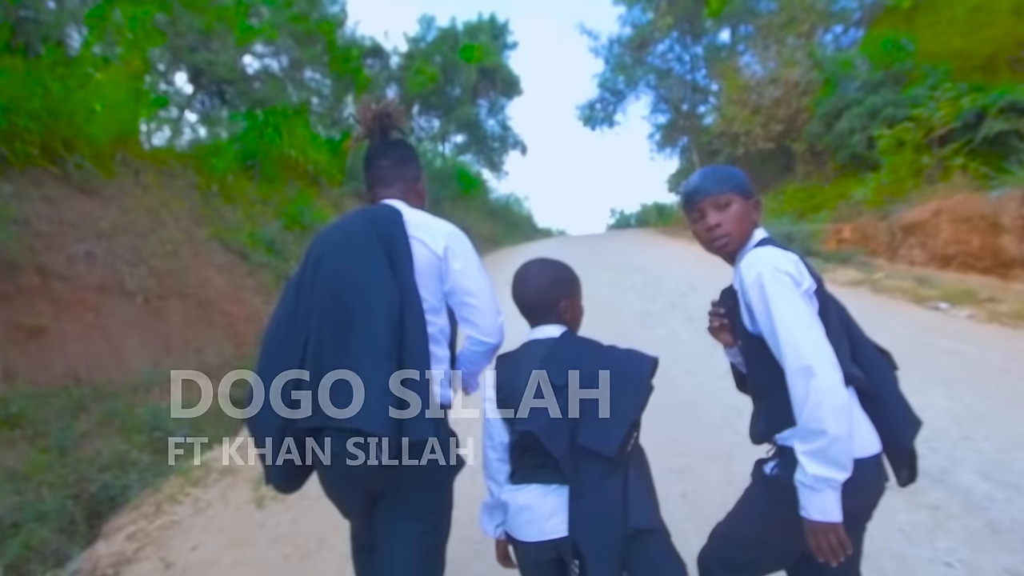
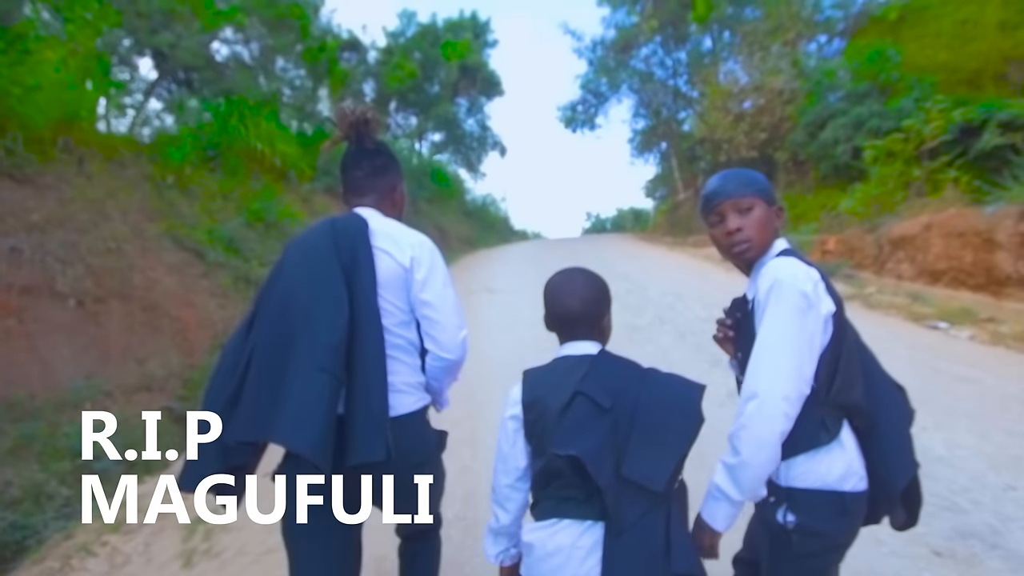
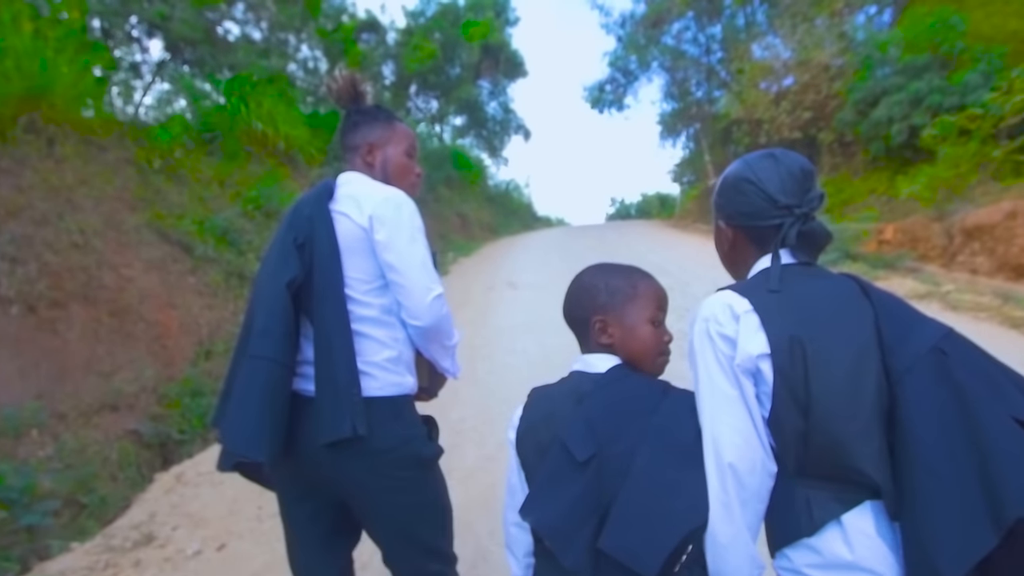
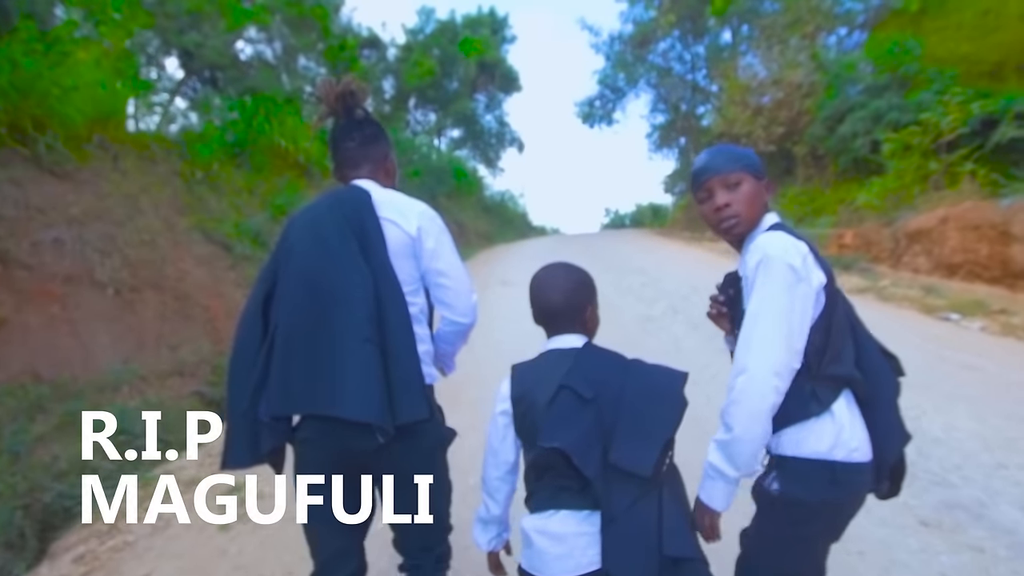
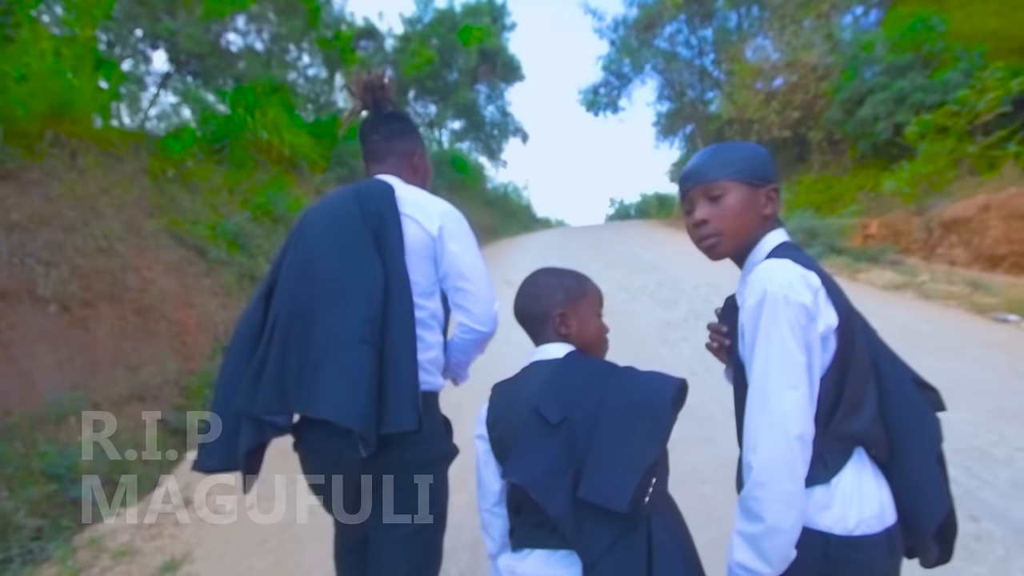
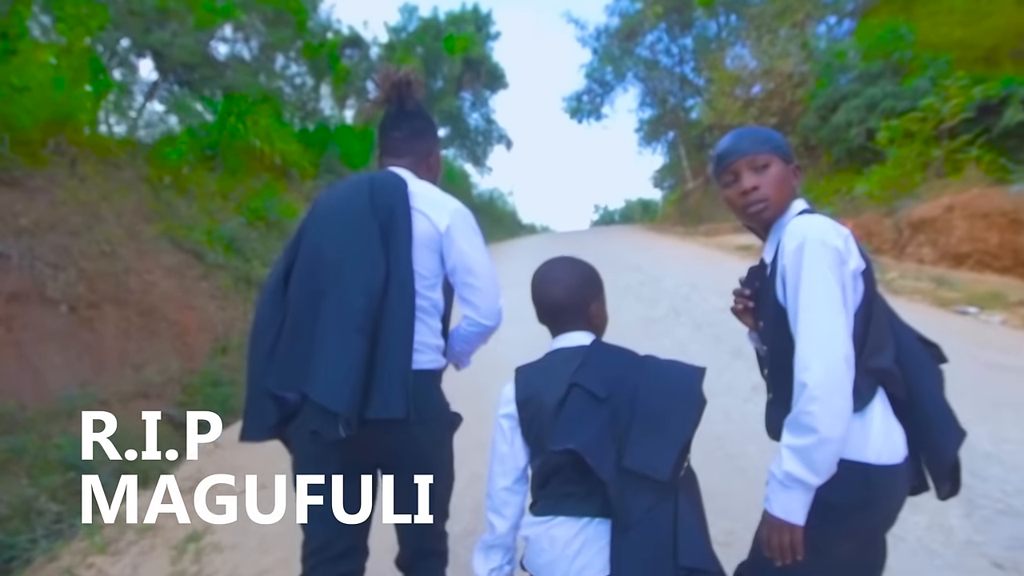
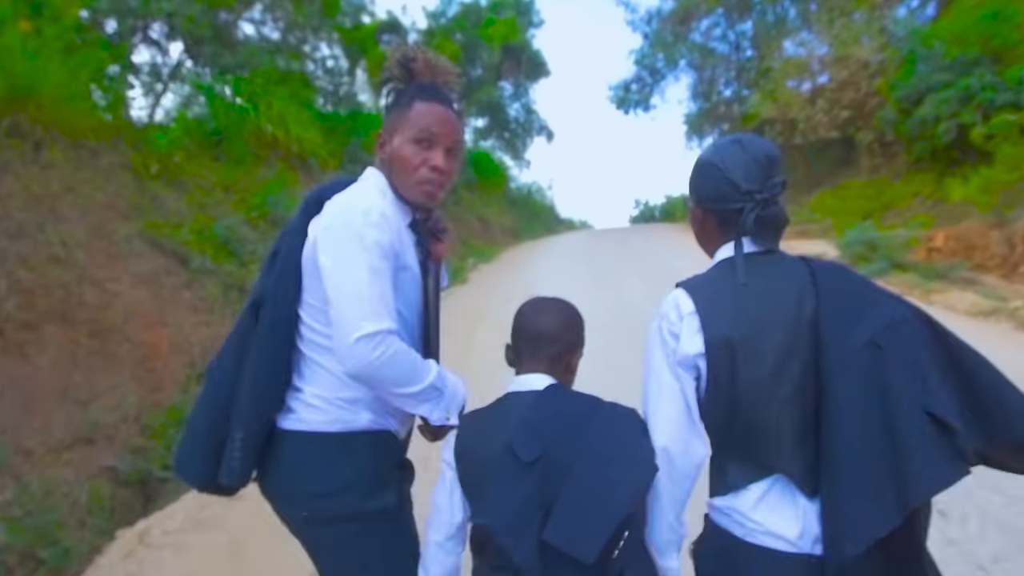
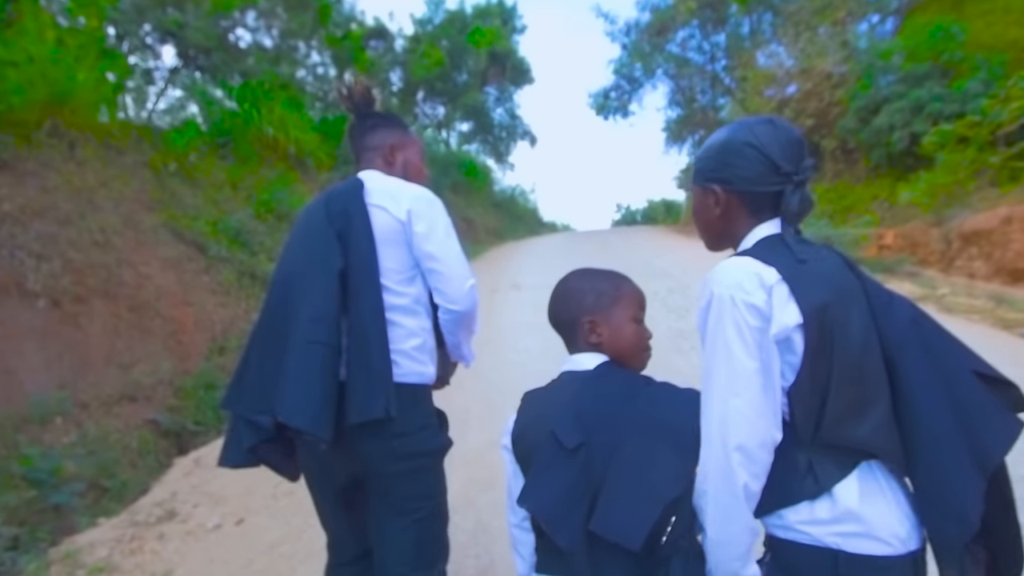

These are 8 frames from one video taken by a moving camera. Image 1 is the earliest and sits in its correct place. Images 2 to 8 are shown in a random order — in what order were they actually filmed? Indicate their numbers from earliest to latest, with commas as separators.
4, 2, 6, 5, 8, 3, 7
